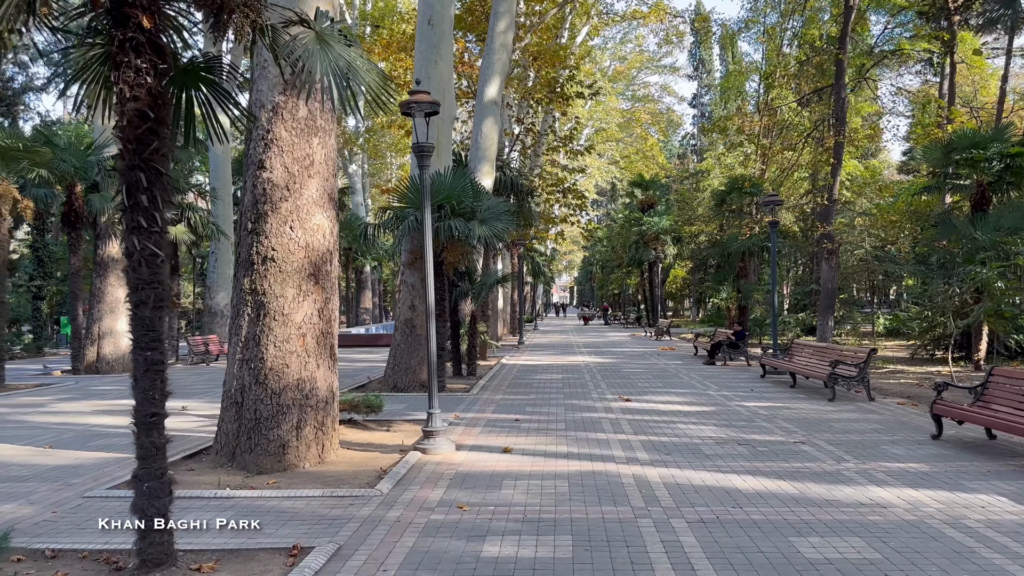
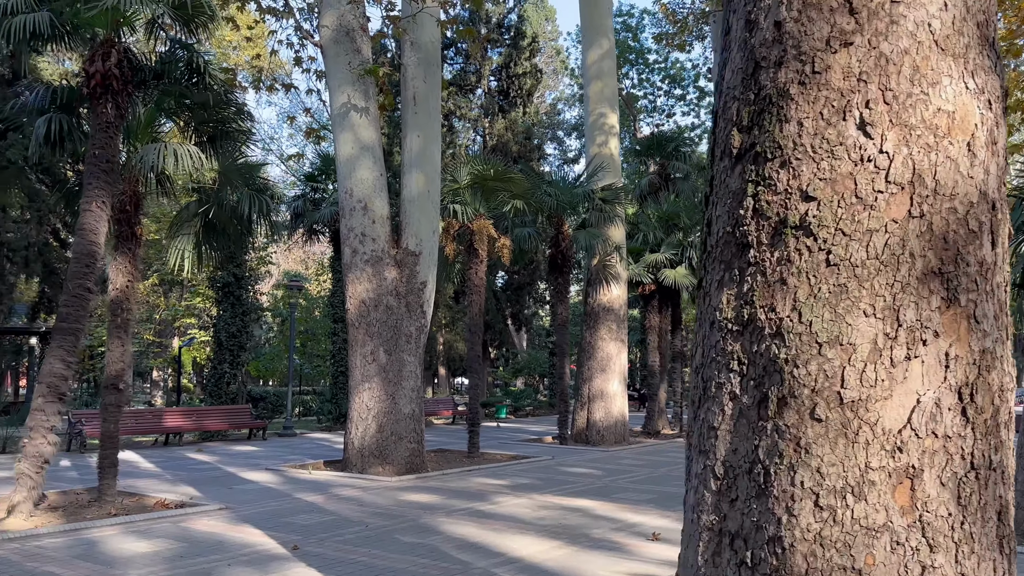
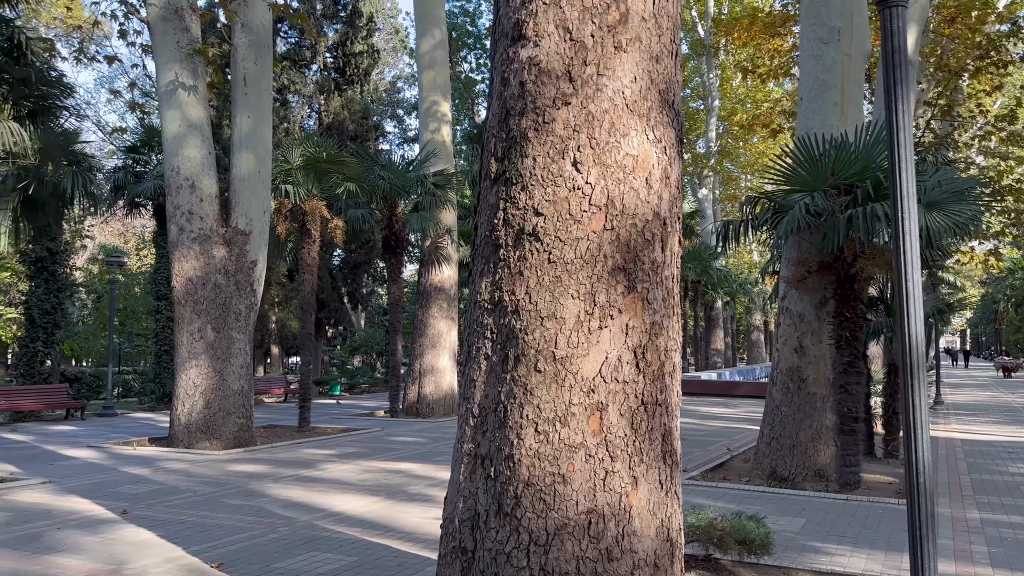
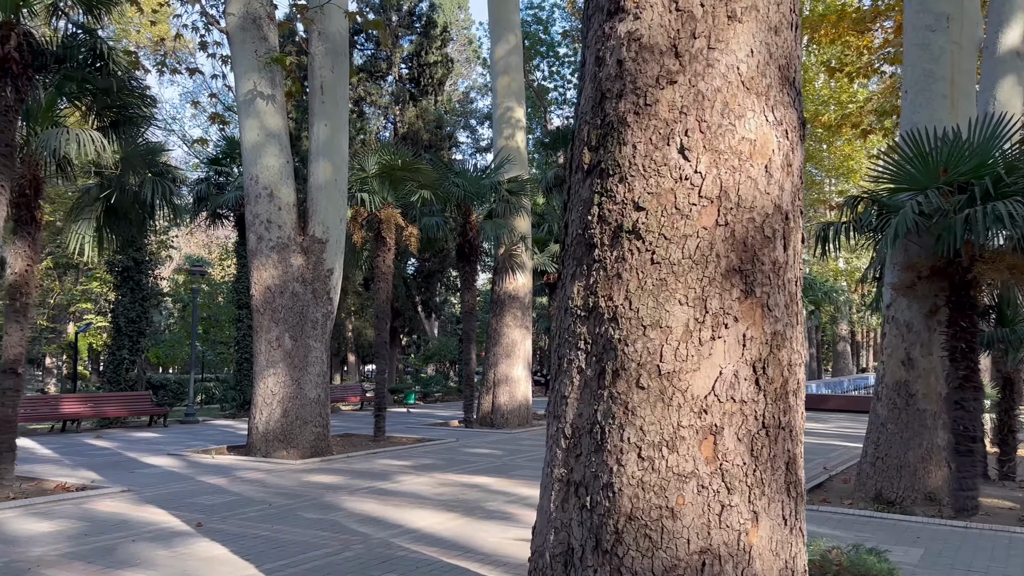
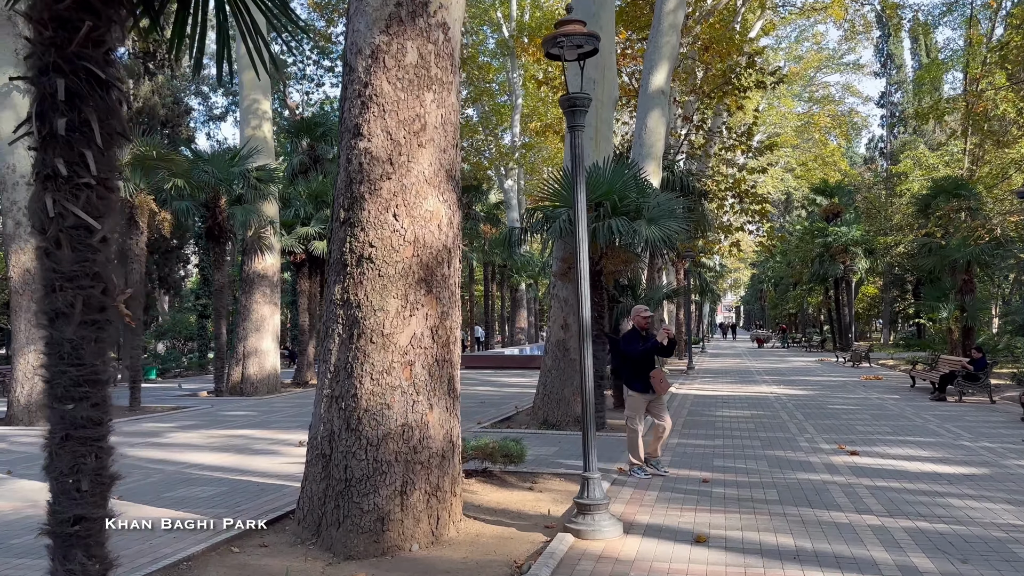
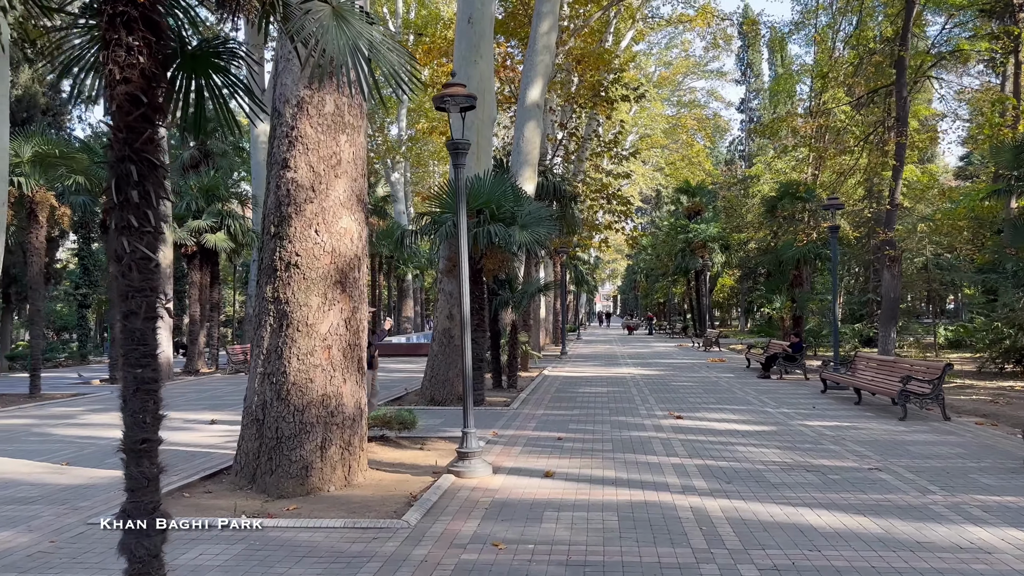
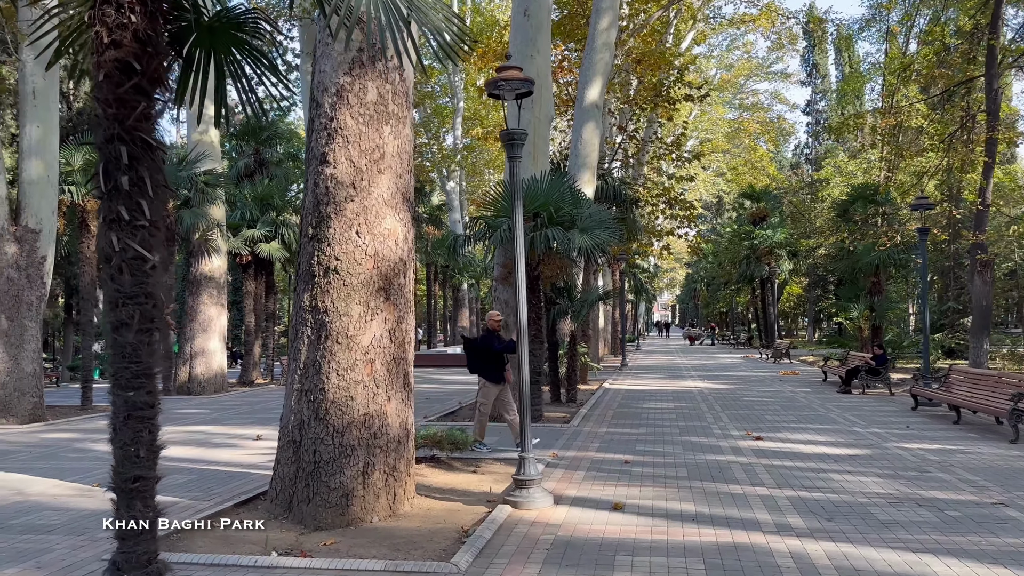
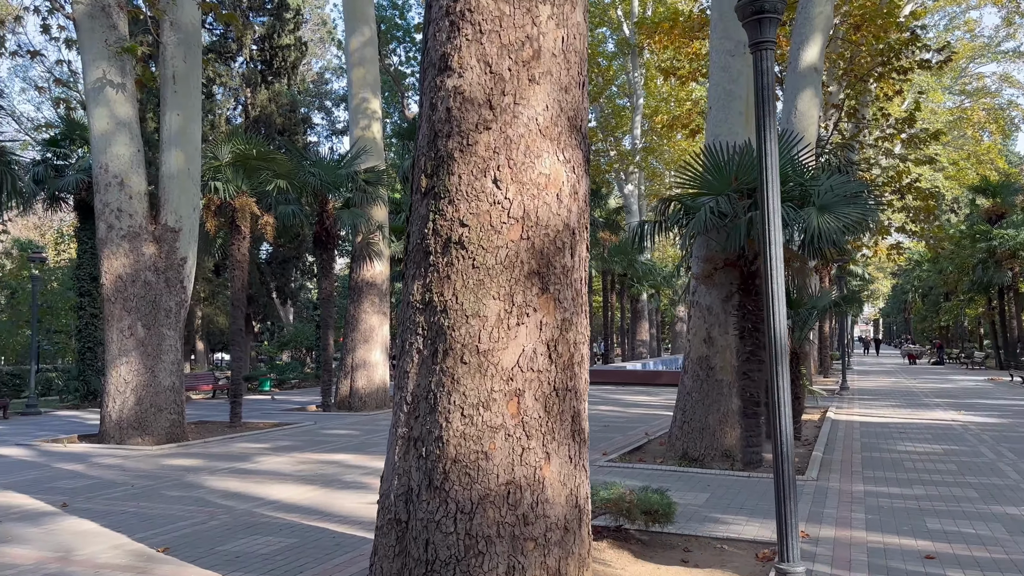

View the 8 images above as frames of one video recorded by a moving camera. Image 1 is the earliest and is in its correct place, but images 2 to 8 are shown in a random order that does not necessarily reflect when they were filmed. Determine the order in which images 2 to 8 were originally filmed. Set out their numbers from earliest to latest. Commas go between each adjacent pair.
6, 7, 5, 8, 3, 4, 2
